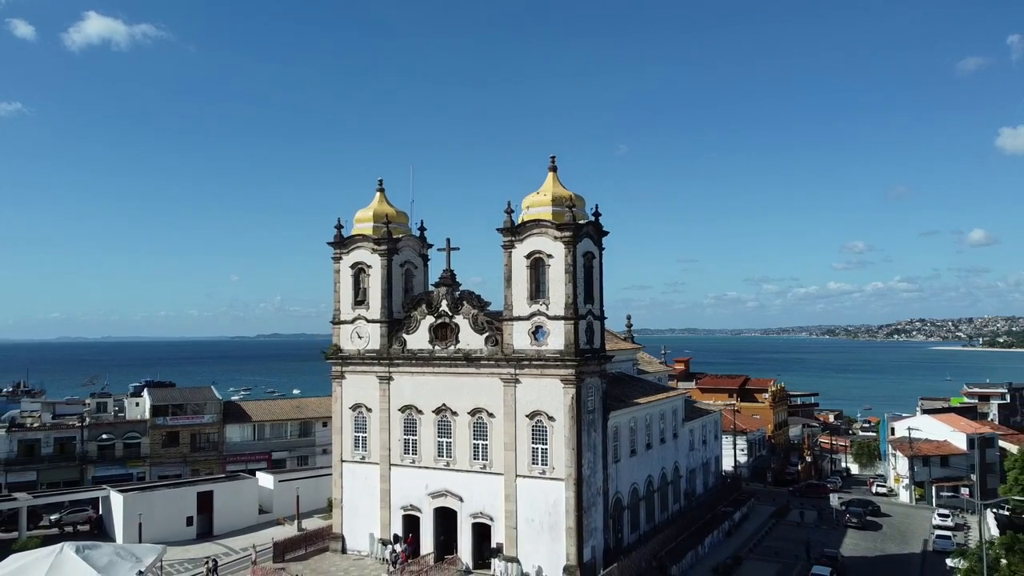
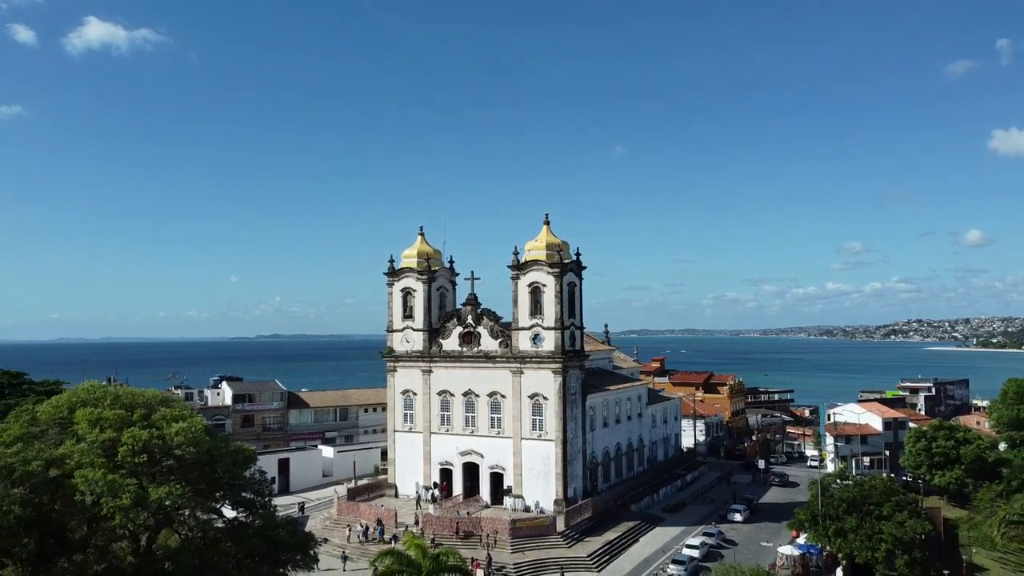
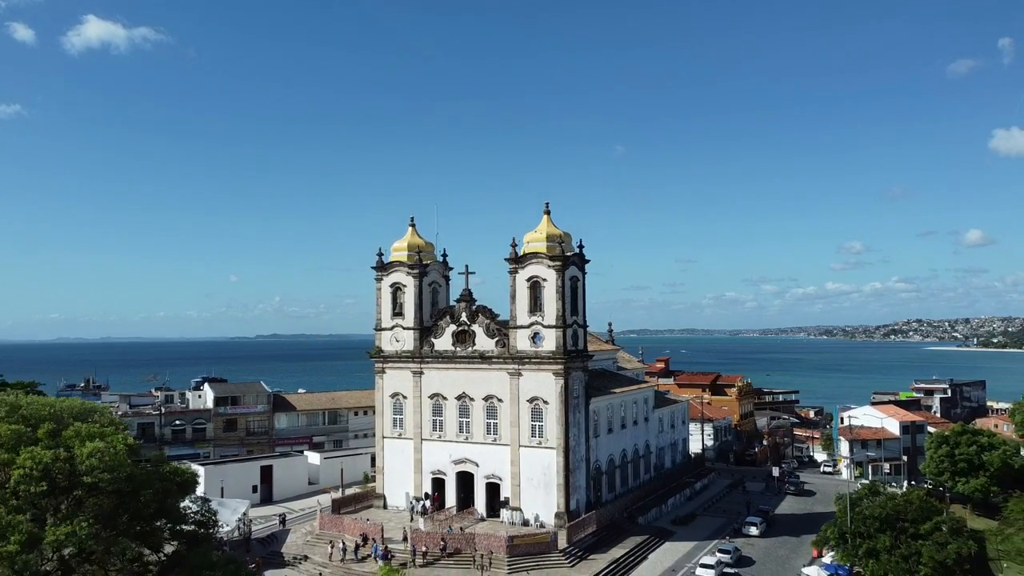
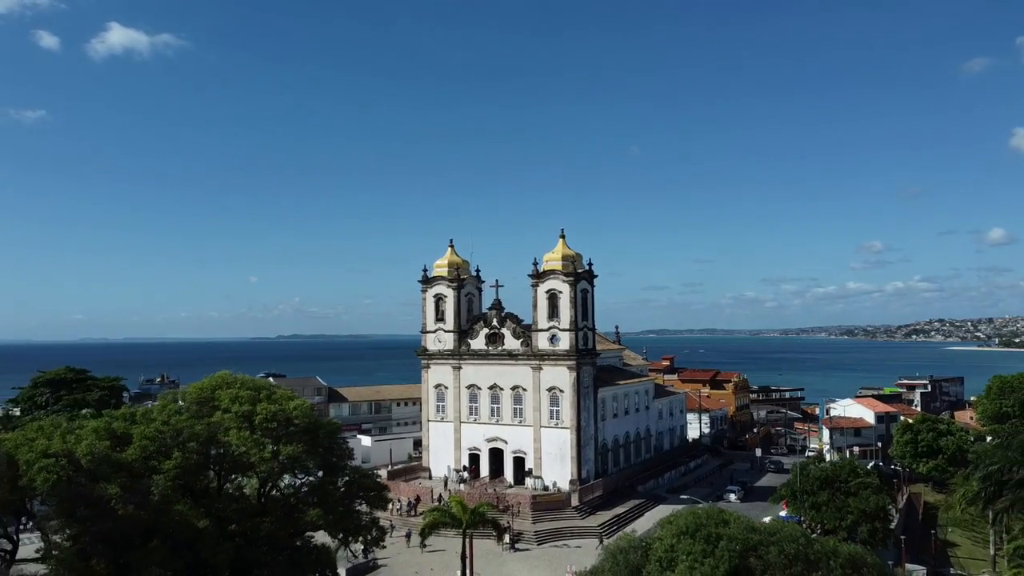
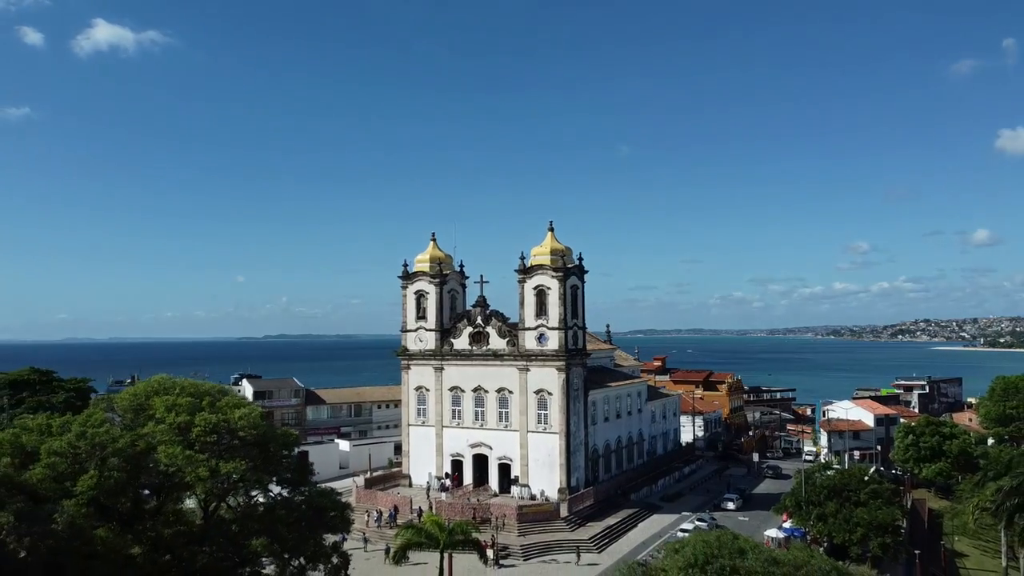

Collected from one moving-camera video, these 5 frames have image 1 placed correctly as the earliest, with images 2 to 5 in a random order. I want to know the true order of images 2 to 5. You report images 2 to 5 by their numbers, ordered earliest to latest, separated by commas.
3, 2, 5, 4
